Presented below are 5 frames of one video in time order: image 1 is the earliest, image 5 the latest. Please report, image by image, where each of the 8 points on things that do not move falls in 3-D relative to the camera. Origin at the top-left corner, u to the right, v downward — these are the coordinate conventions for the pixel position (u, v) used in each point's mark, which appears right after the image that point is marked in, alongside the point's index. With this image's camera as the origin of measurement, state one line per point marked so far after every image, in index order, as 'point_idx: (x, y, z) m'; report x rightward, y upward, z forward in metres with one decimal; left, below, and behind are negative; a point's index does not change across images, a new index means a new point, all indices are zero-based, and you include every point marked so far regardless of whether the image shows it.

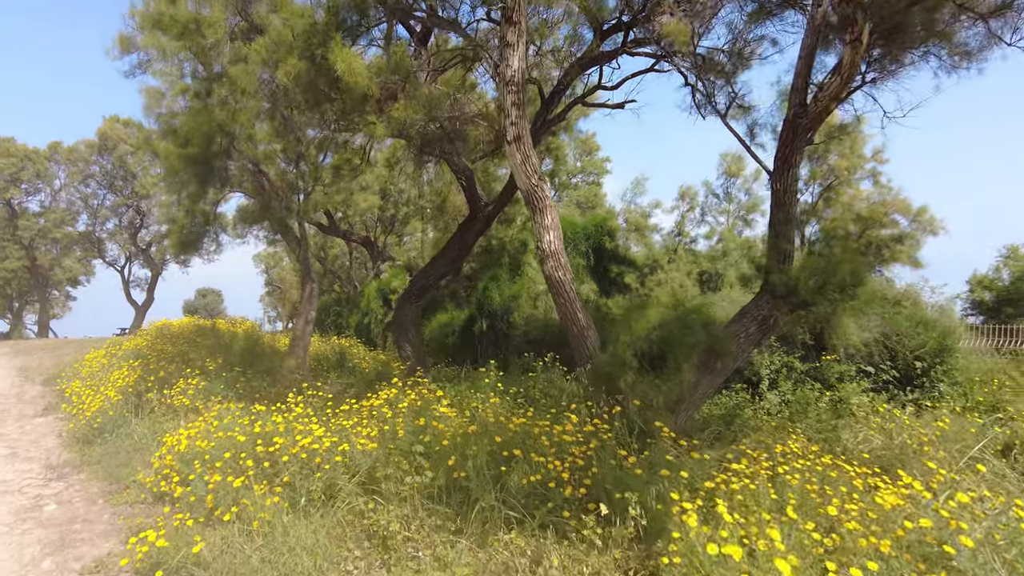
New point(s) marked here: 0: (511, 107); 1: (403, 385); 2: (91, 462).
0: (0.0, +1.3, +4.8) m
1: (-1.0, -0.9, +5.9) m
2: (-3.4, -1.4, +5.2) m
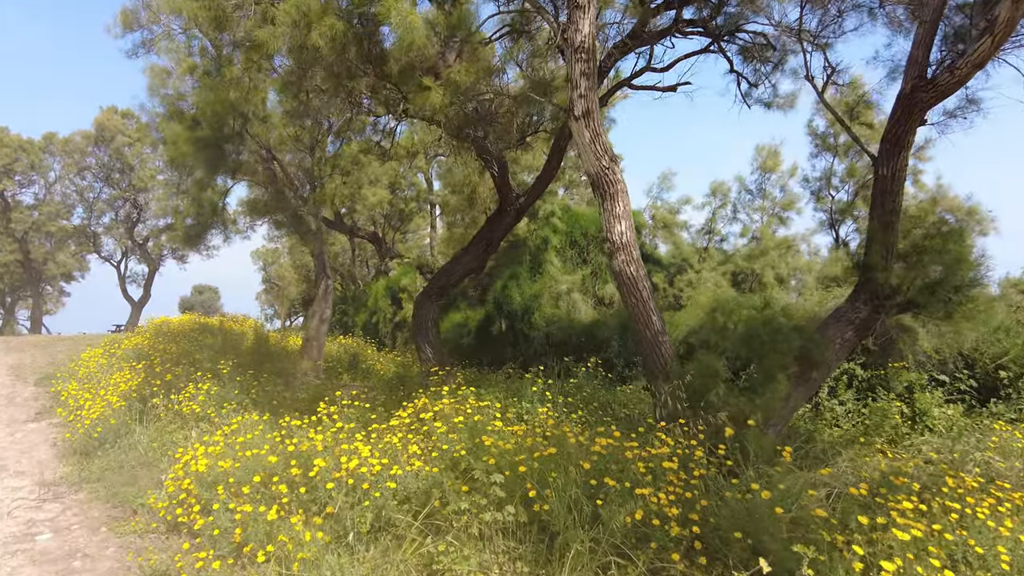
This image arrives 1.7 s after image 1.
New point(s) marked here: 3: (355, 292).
0: (+0.4, +1.4, +4.2) m
1: (-0.6, -0.9, +5.3) m
2: (-3.0, -1.4, +4.6) m
3: (-4.3, -0.1, +17.5) m
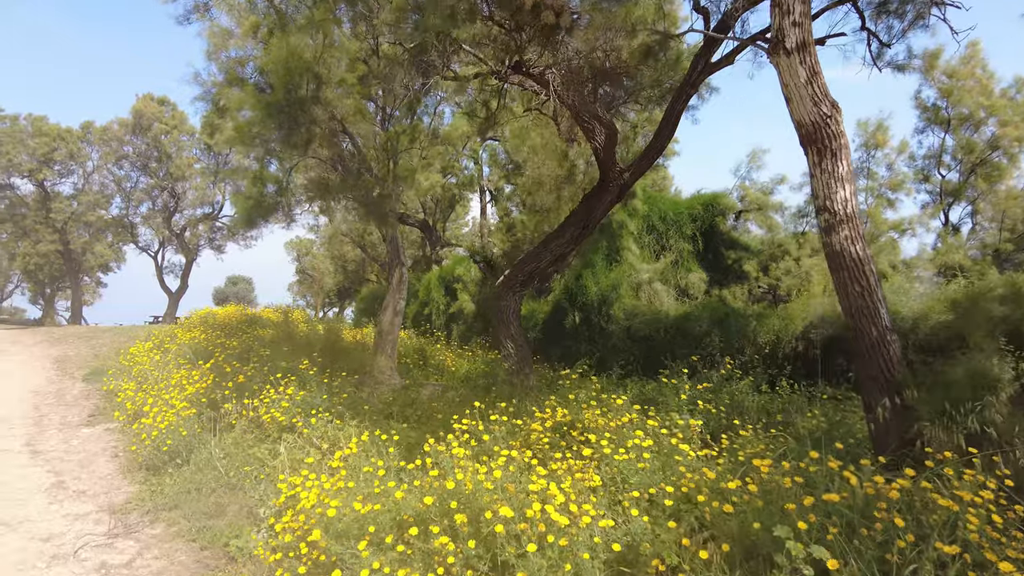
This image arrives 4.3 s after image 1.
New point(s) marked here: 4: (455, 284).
0: (+1.4, +1.4, +3.2) m
1: (+0.4, -0.8, +4.3) m
2: (-2.0, -1.3, +3.8) m
3: (-2.8, +0.1, +16.8) m
4: (-1.3, +0.1, +14.3) m
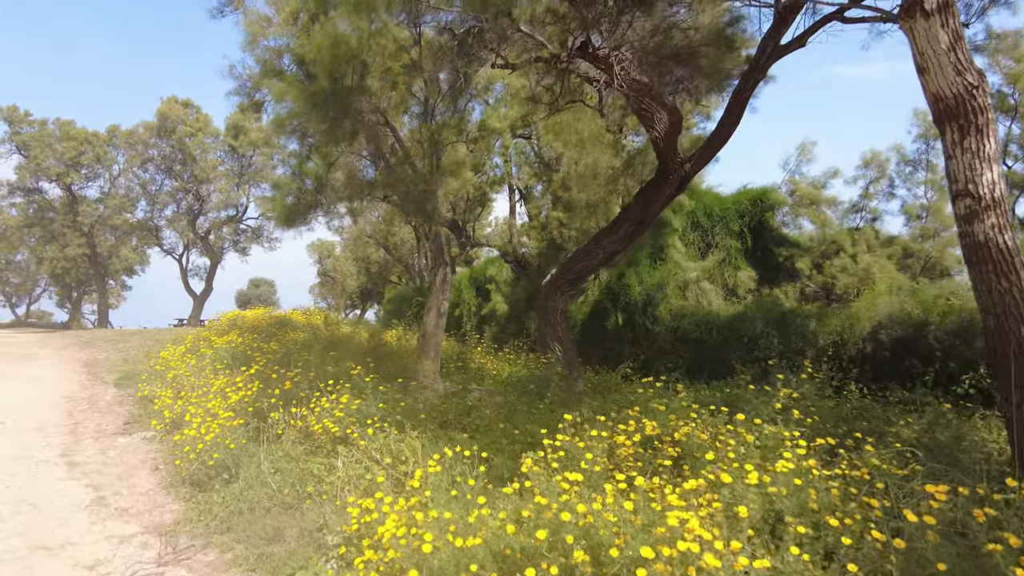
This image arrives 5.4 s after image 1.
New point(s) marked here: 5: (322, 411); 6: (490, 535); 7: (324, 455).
0: (+1.8, +1.5, +2.8) m
1: (+0.9, -0.8, +3.9) m
2: (-1.5, -1.3, +3.4) m
3: (-2.1, +0.1, +16.4) m
4: (-0.5, +0.1, +13.9) m
5: (-1.4, -0.9, +4.6) m
6: (-0.1, -0.9, +2.3) m
7: (-1.2, -1.1, +4.1) m
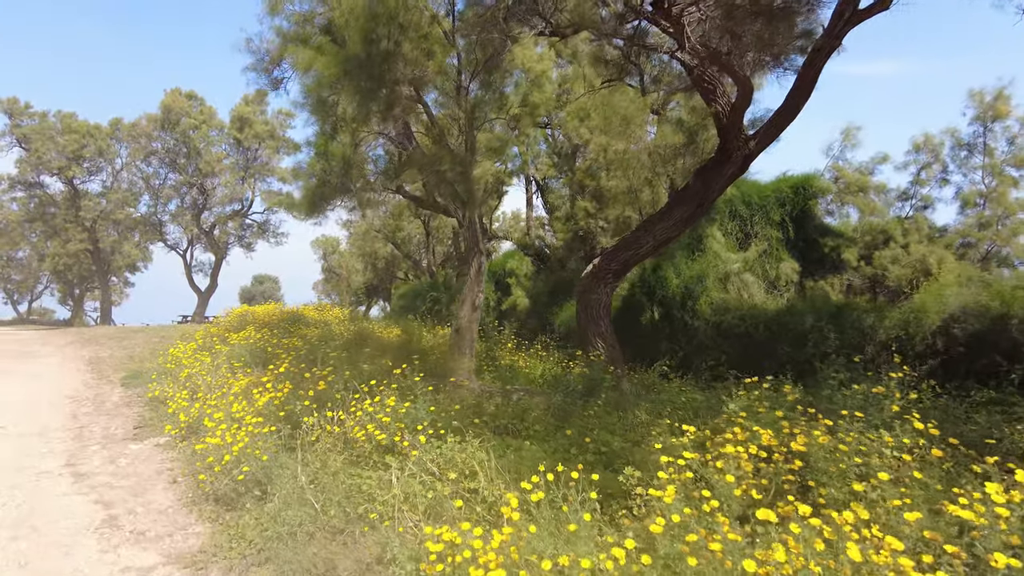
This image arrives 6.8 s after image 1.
0: (+2.2, +1.5, +2.2) m
1: (+1.3, -0.7, +3.4) m
2: (-1.1, -1.2, +2.9) m
3: (-1.6, +0.3, +15.9) m
4: (-0.1, +0.2, +13.4) m
5: (-0.9, -0.8, +4.0) m
6: (+0.3, -0.8, +1.7) m
7: (-0.8, -1.0, +3.5) m
